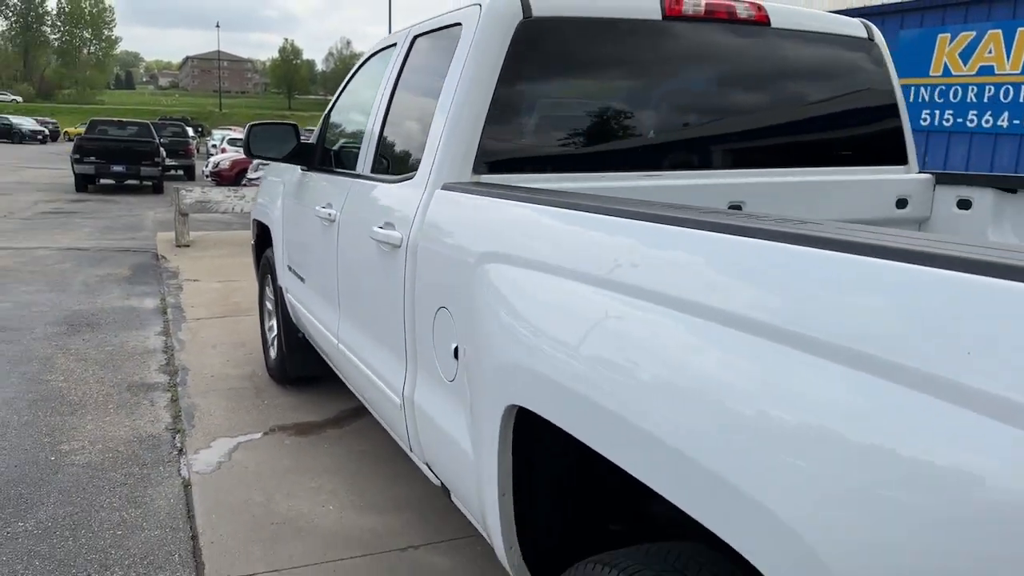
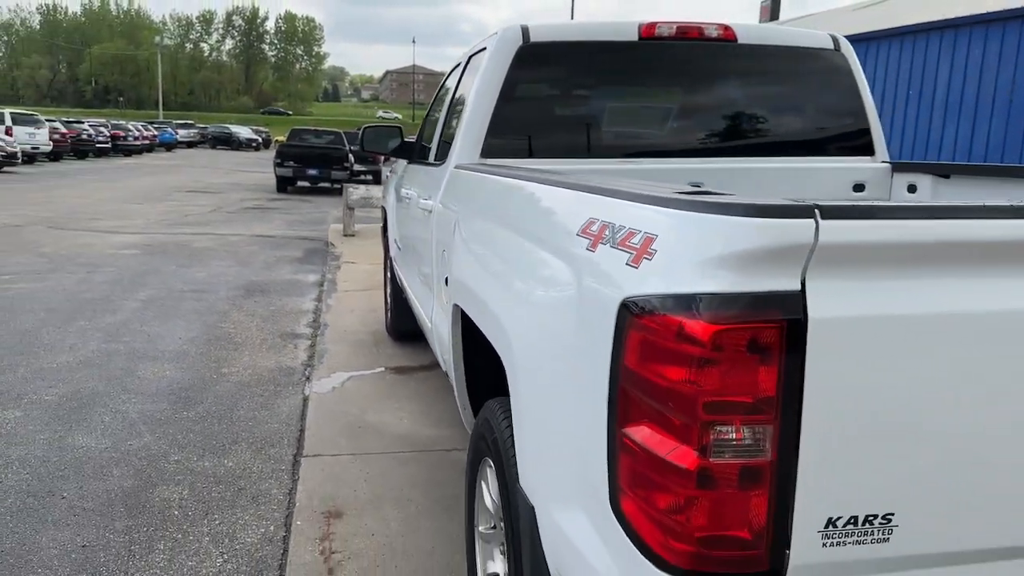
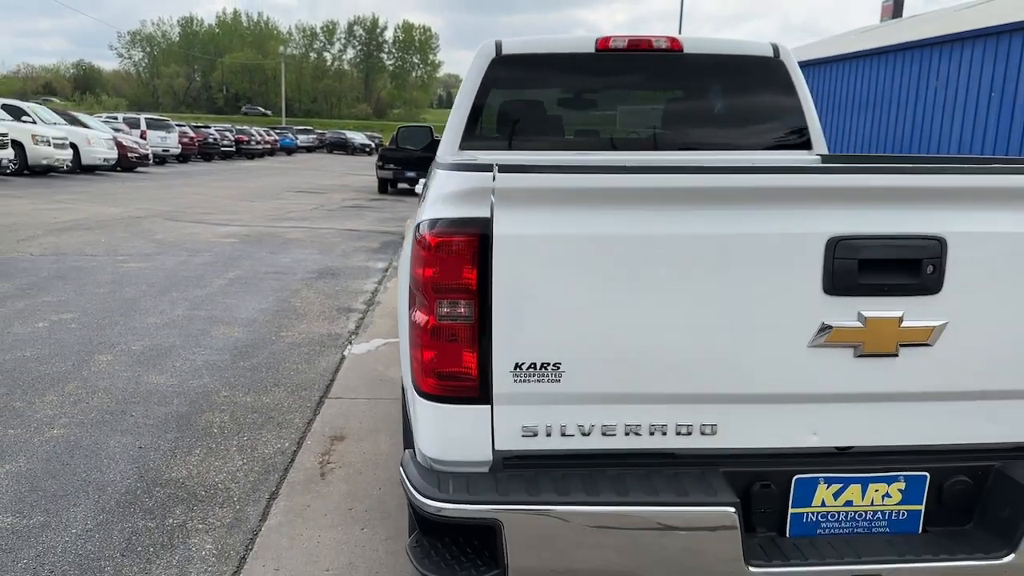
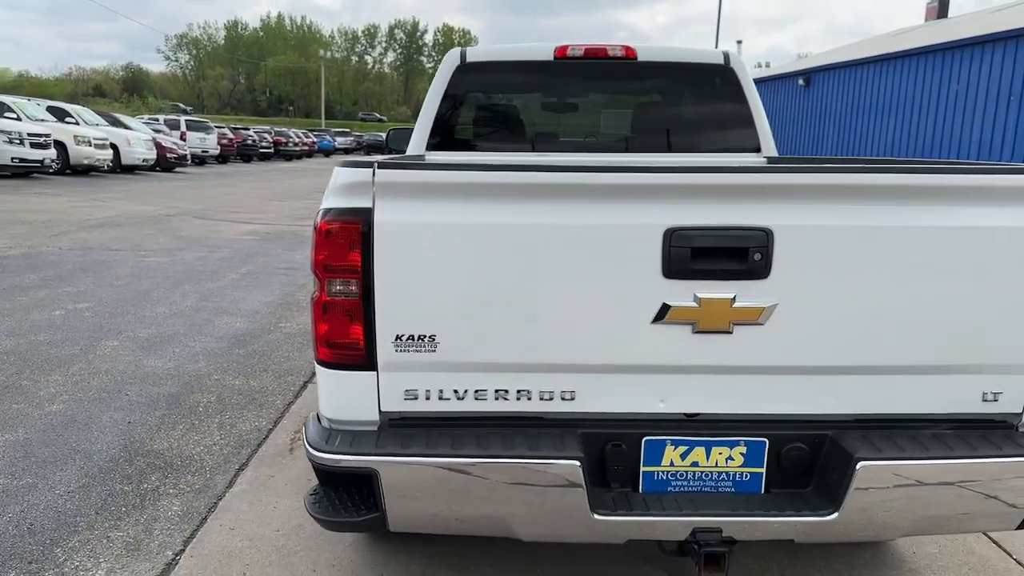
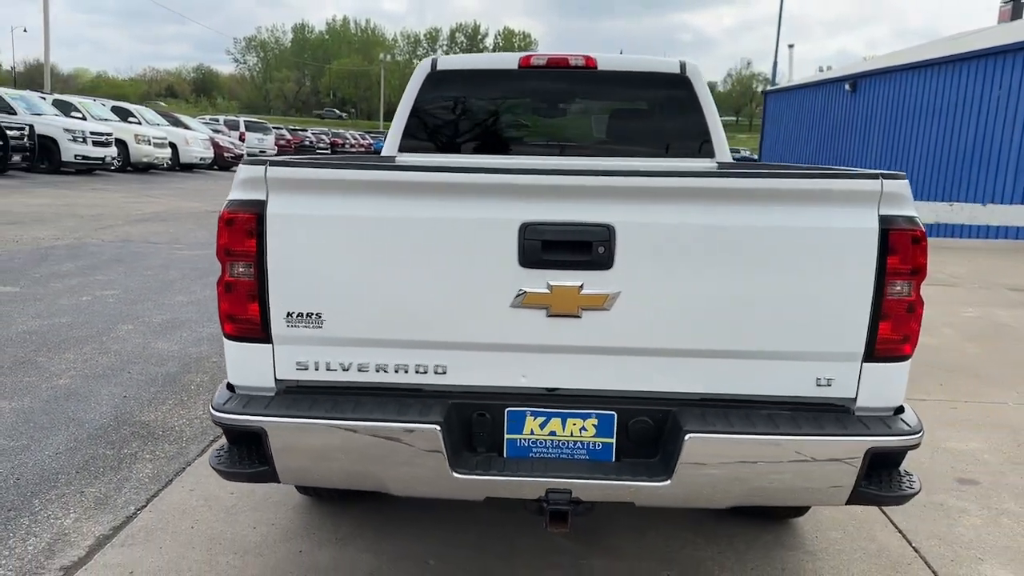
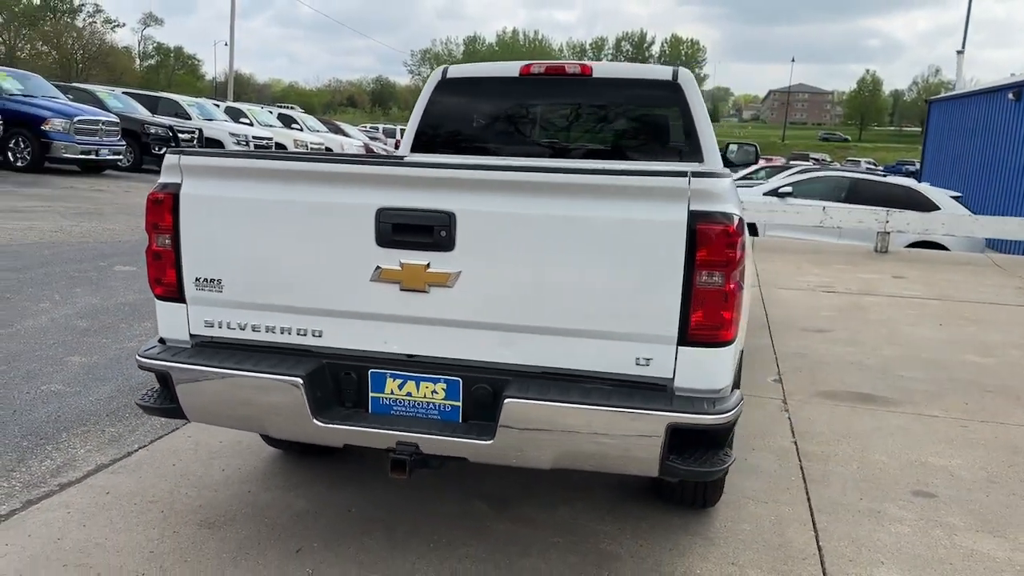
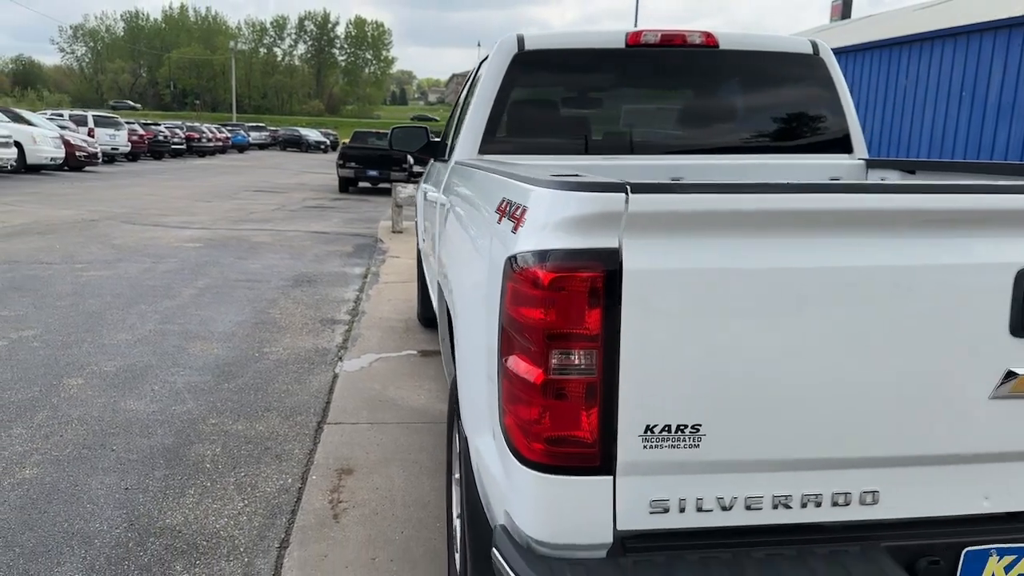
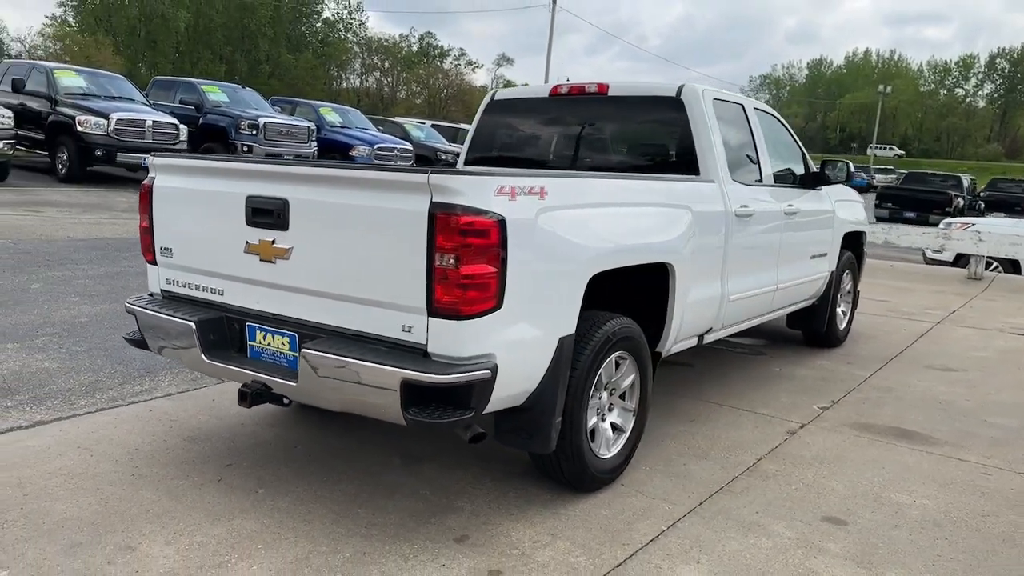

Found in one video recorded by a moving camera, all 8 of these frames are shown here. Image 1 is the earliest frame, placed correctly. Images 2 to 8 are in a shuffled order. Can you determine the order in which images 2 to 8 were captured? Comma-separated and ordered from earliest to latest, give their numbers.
2, 7, 3, 4, 5, 6, 8
